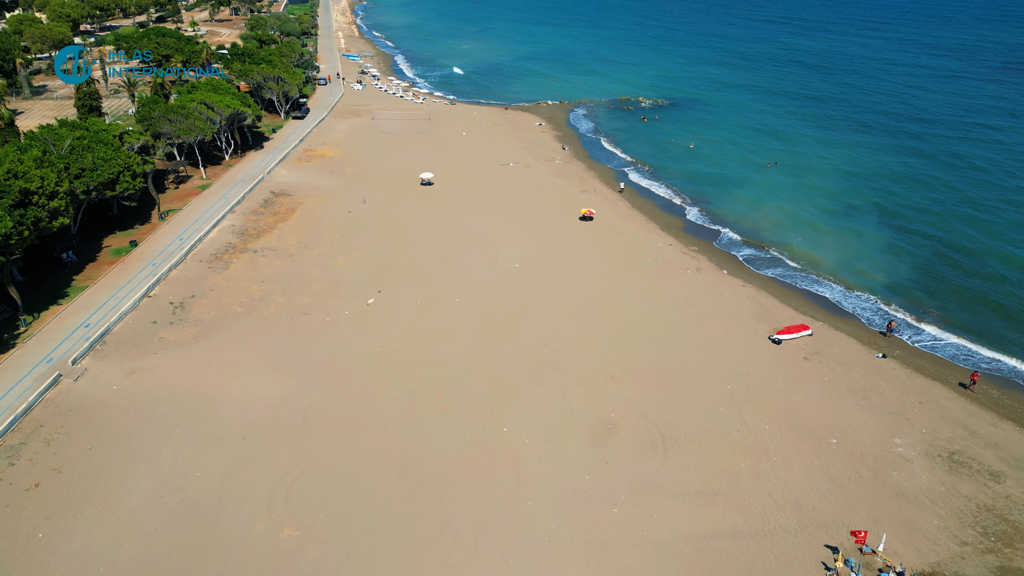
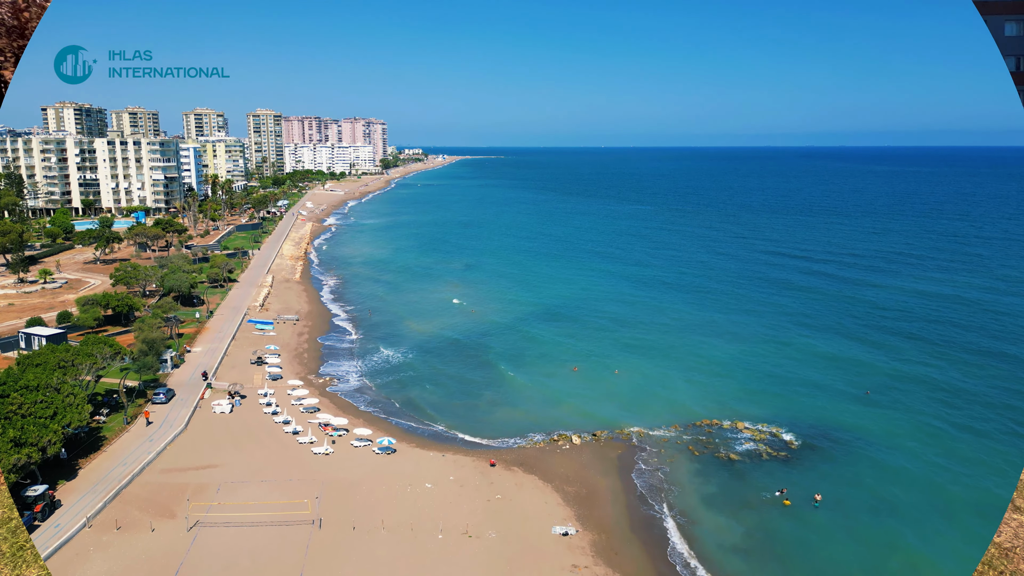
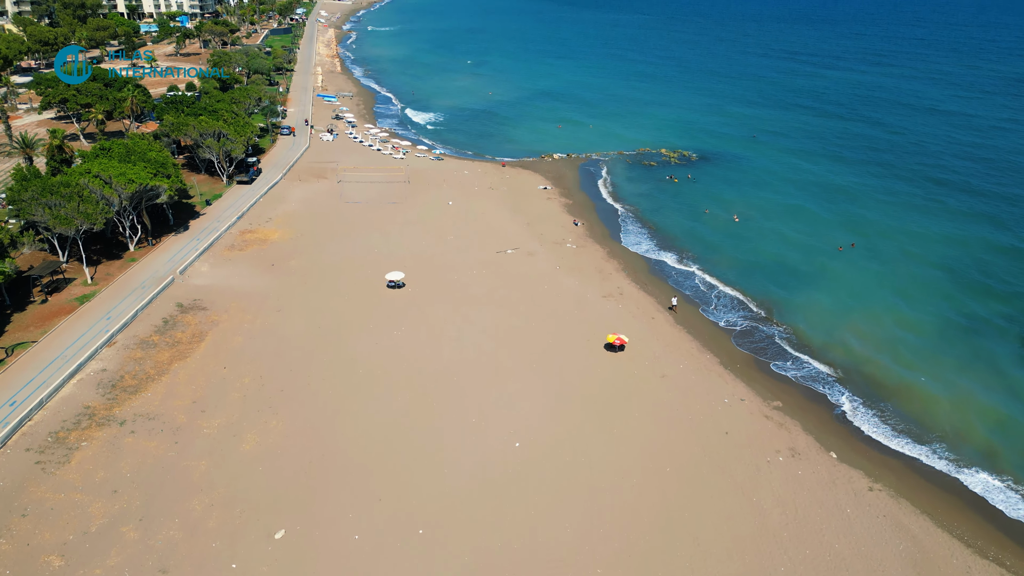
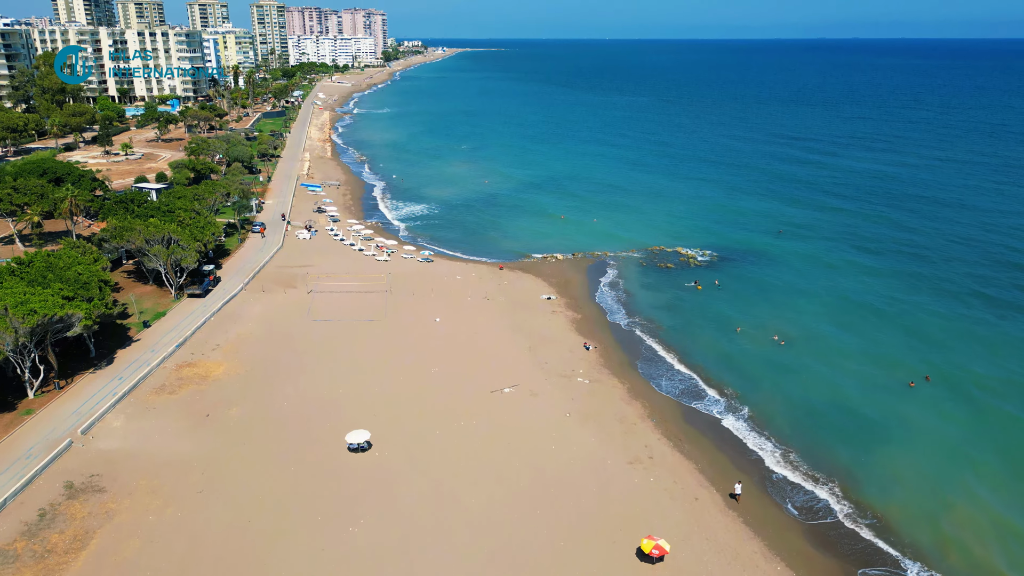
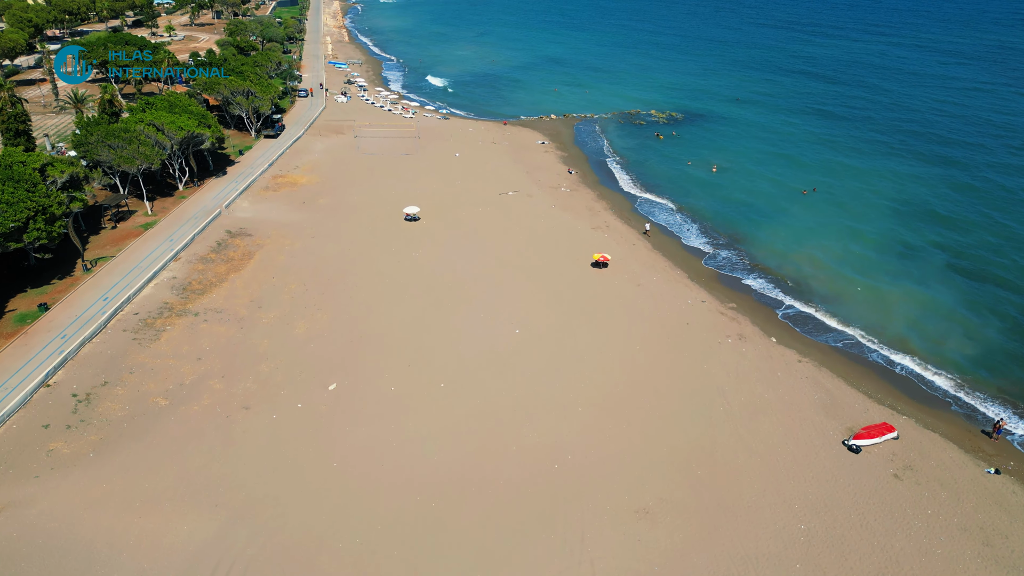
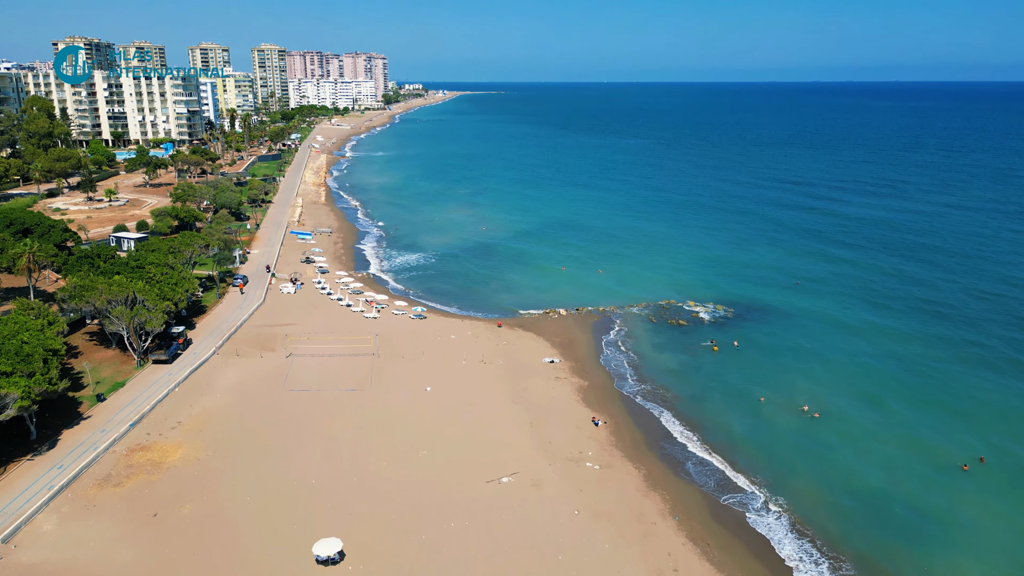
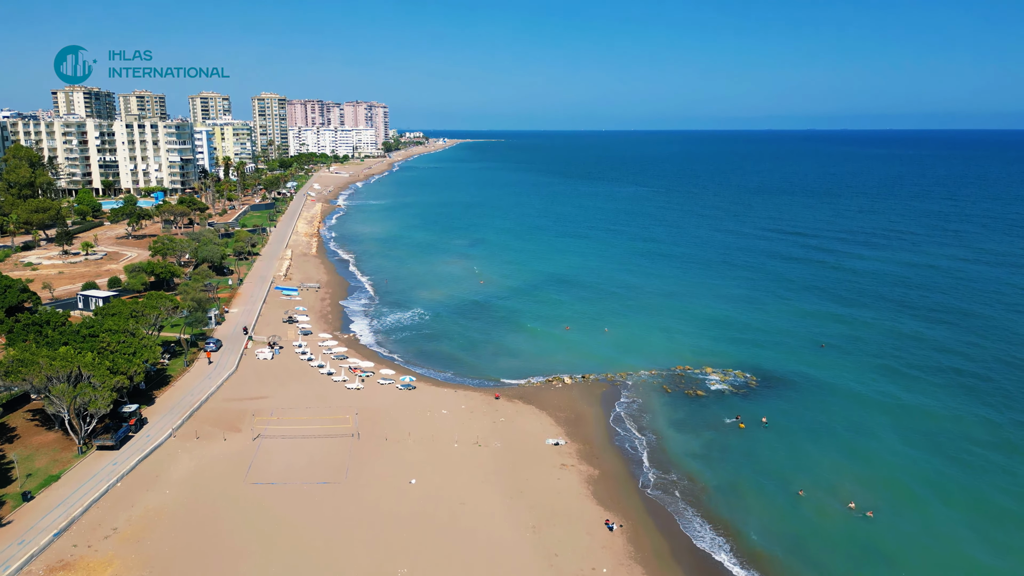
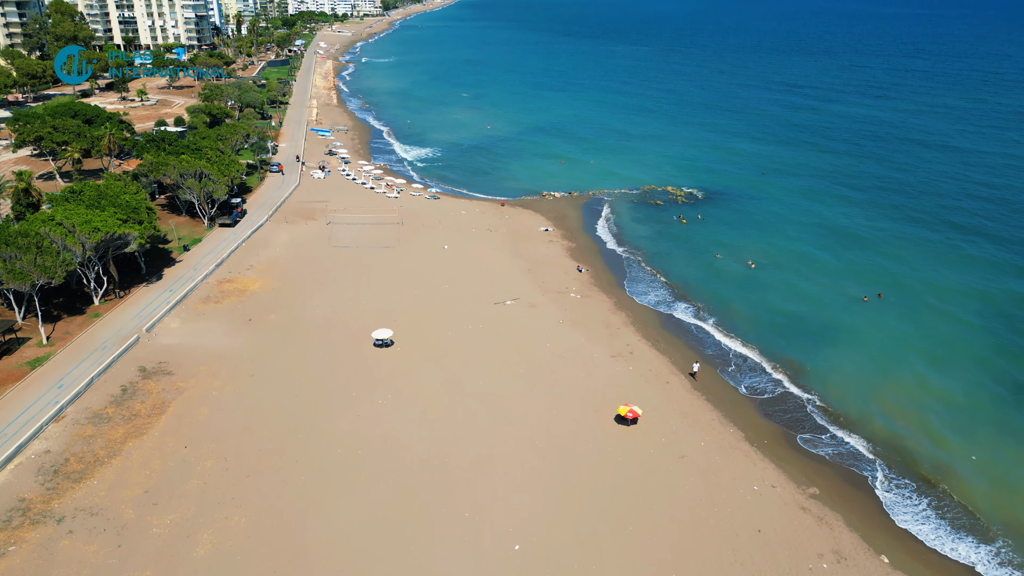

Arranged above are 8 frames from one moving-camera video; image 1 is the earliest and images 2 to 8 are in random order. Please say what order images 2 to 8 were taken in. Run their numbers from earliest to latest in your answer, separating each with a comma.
5, 3, 8, 4, 6, 7, 2
